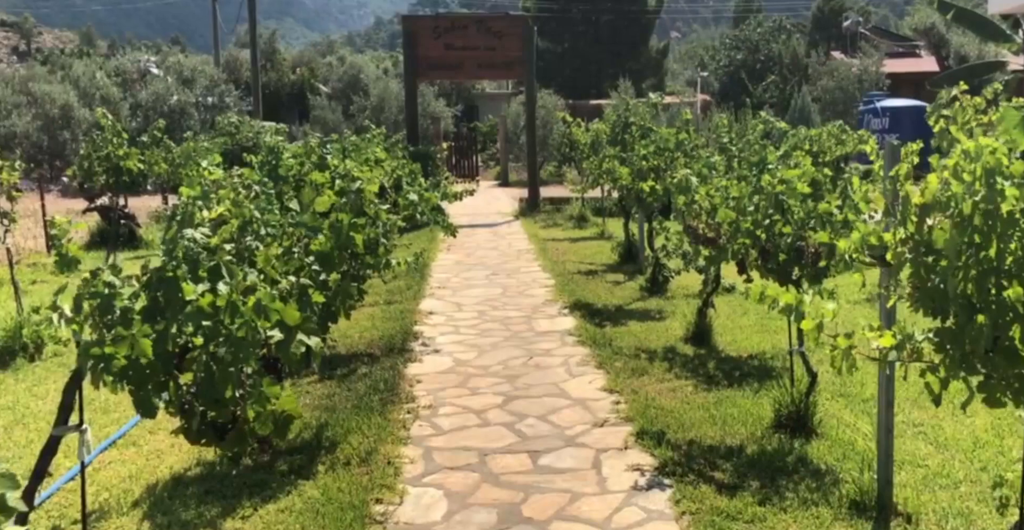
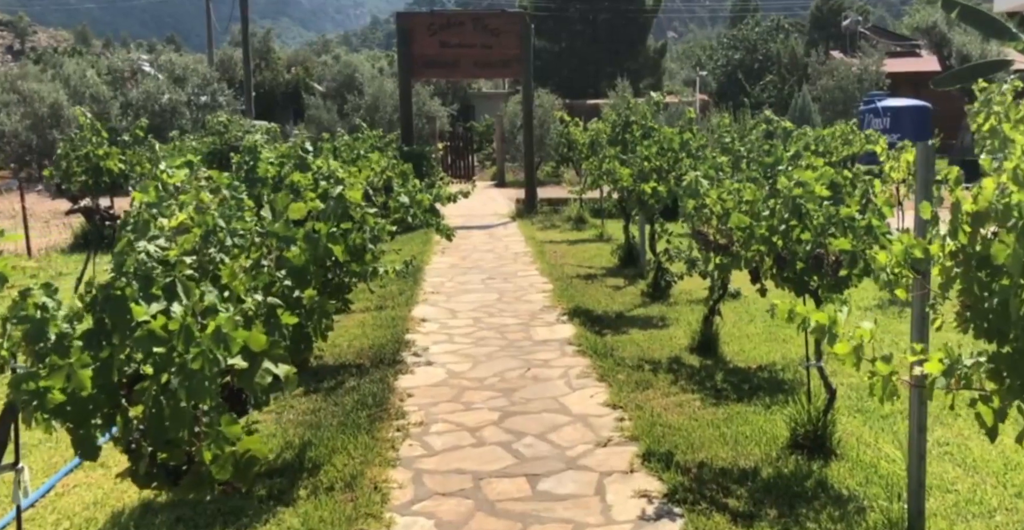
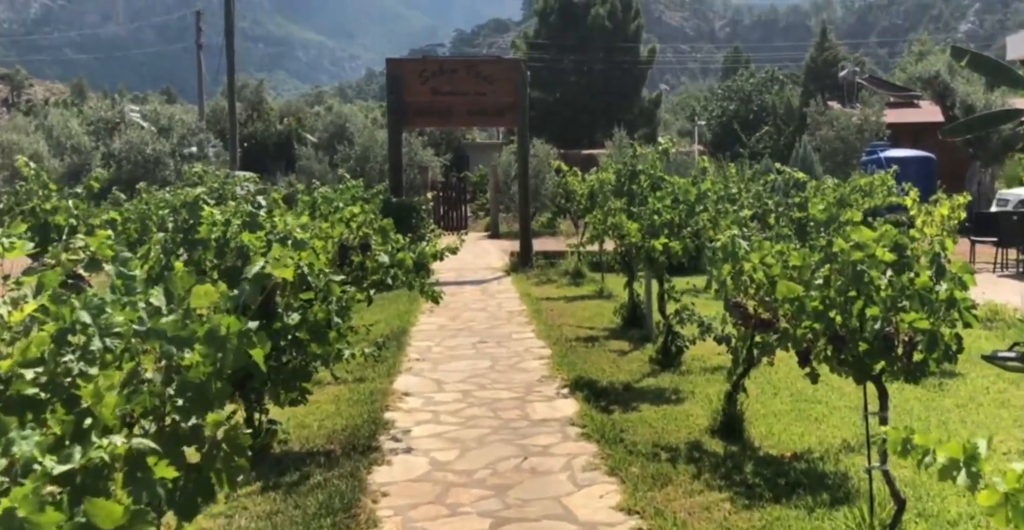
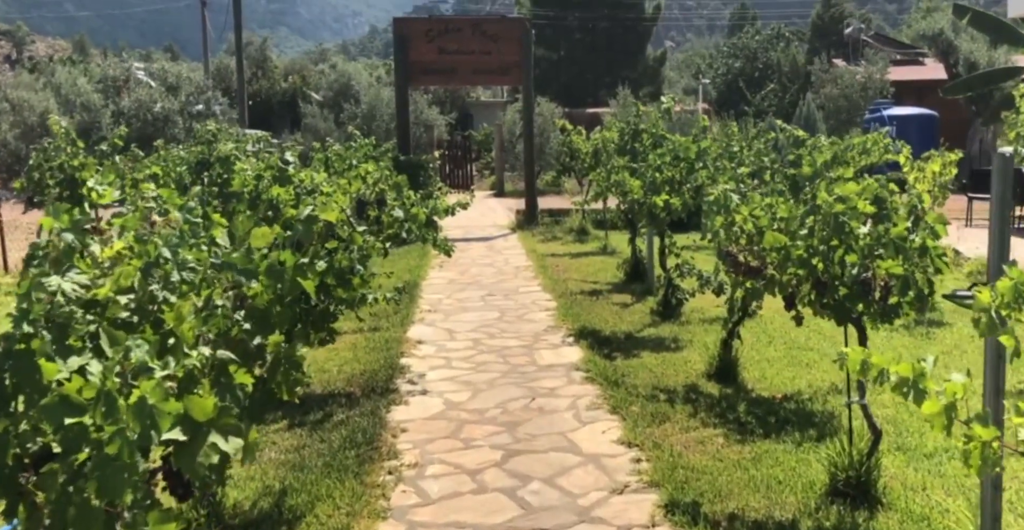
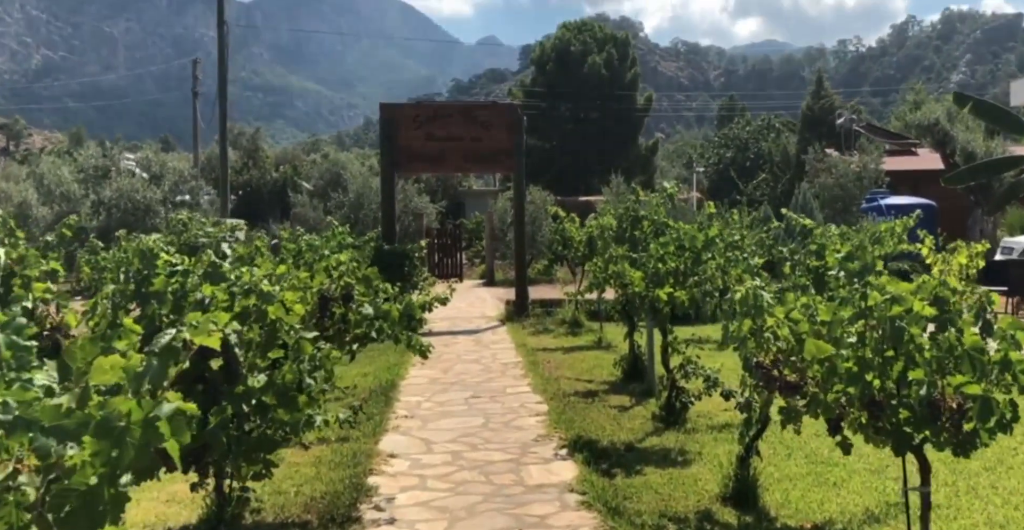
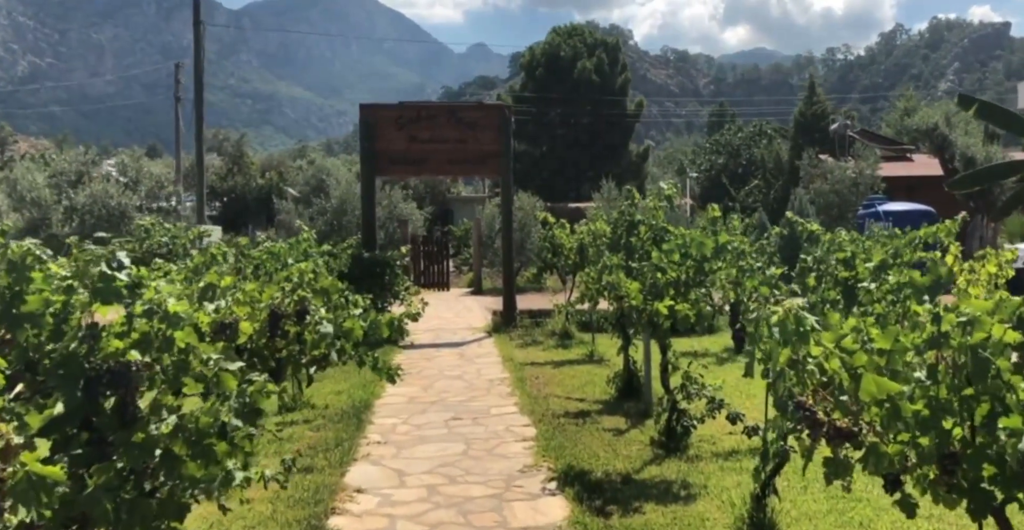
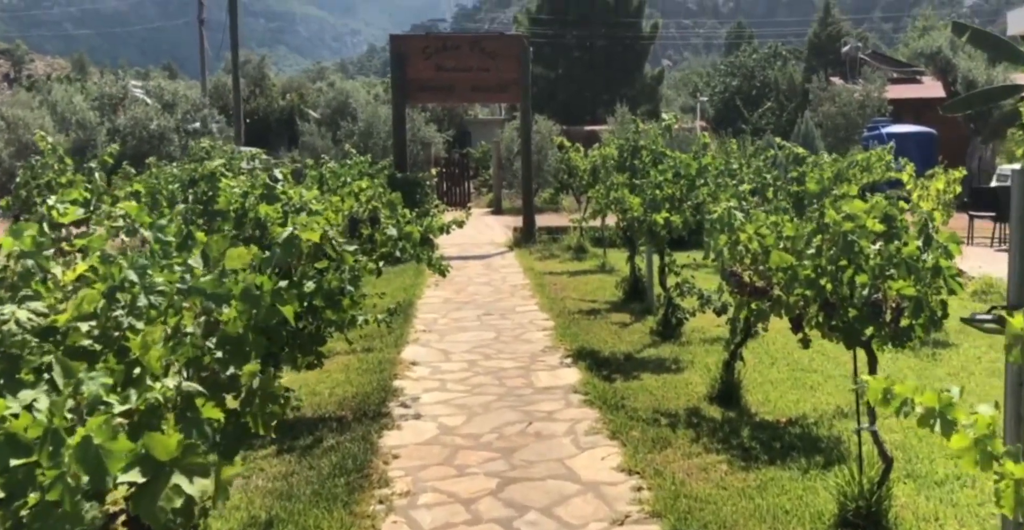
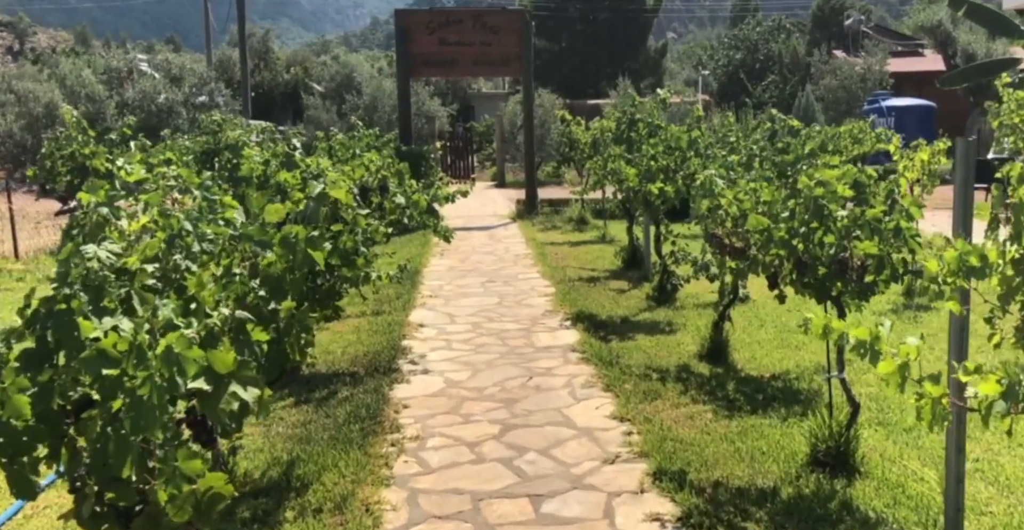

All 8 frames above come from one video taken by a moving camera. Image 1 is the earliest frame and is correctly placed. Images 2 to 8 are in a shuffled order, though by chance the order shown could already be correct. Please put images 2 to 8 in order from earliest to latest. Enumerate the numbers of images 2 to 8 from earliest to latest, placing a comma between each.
2, 8, 4, 7, 3, 5, 6
